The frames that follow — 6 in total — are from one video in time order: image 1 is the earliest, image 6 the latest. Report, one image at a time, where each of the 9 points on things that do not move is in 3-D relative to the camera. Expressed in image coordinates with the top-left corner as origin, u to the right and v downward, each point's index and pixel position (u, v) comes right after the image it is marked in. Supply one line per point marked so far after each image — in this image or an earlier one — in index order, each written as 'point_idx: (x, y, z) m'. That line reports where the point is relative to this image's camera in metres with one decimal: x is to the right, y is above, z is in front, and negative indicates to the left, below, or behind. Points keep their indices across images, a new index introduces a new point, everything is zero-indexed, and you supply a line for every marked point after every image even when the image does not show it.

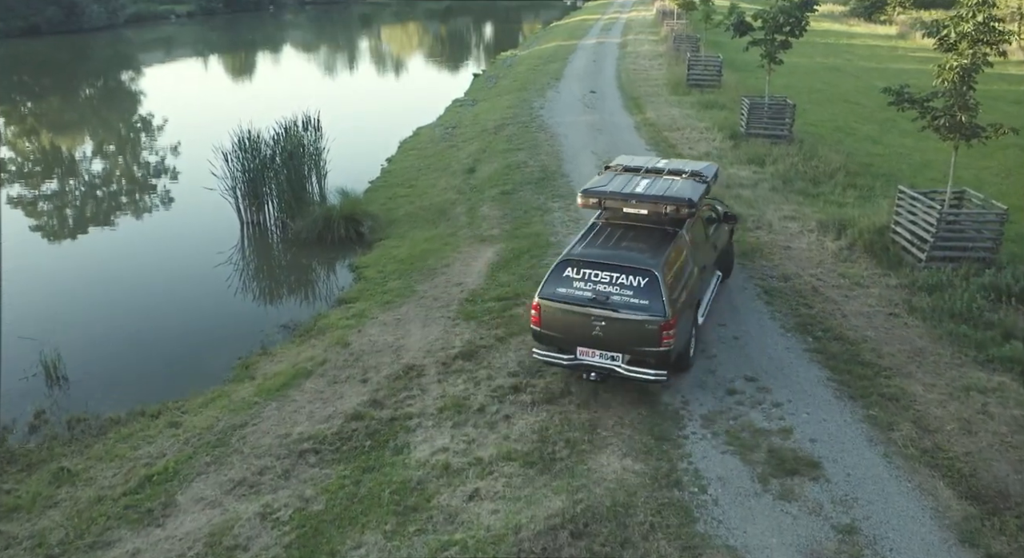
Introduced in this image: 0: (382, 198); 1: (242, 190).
0: (-3.3, +2.1, +19.1) m
1: (-6.4, +2.1, +17.7) m
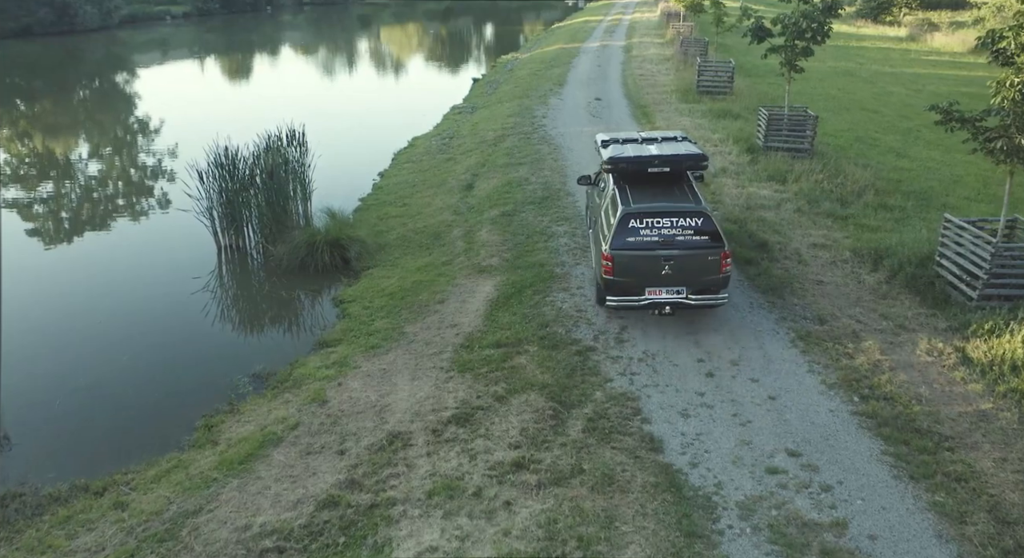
0: (-3.3, +1.4, +17.6) m
1: (-6.4, +1.4, +16.3) m
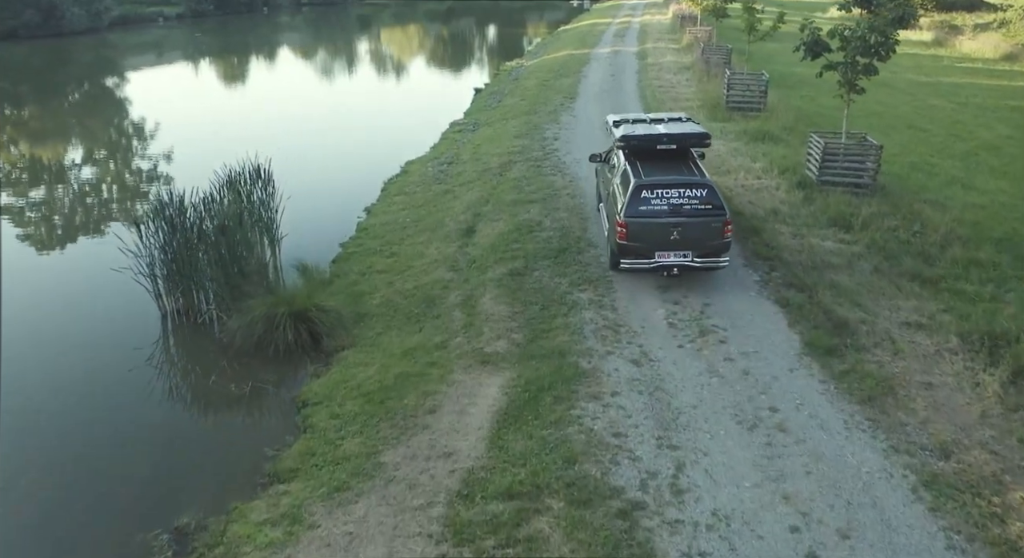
0: (-3.1, +0.1, +14.6) m
1: (-6.2, +0.1, +13.2) m
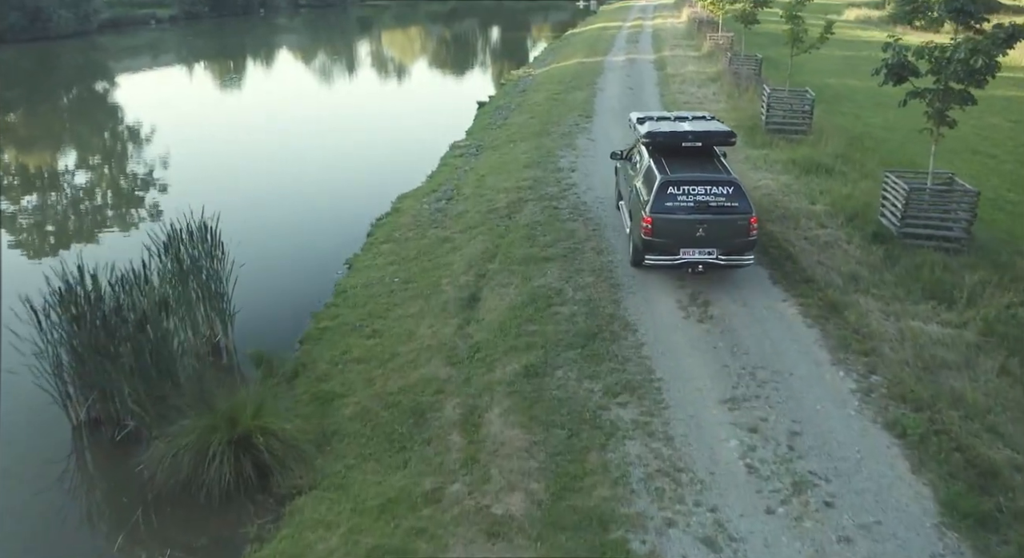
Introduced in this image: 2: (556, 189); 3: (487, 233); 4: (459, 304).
0: (-2.9, -1.3, +11.5) m
1: (-6.0, -1.3, +10.1) m
2: (+1.1, +2.2, +17.9) m
3: (-0.5, +0.9, +15.6) m
4: (-0.9, -0.5, +12.6) m
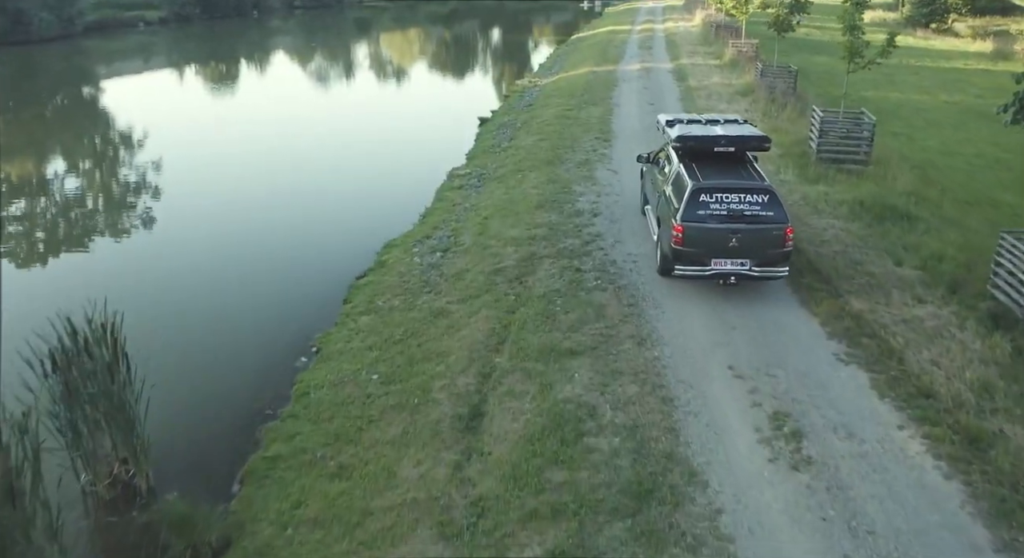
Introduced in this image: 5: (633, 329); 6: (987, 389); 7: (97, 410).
0: (-2.7, -2.7, +8.2) m
1: (-5.8, -2.7, +6.9) m
2: (+1.3, +0.7, +14.7) m
3: (-0.3, -0.5, +12.4) m
4: (-0.7, -1.9, +9.4) m
5: (+1.8, -0.8, +11.2) m
6: (+6.0, -1.4, +9.5) m
7: (-4.4, -1.5, +8.3) m
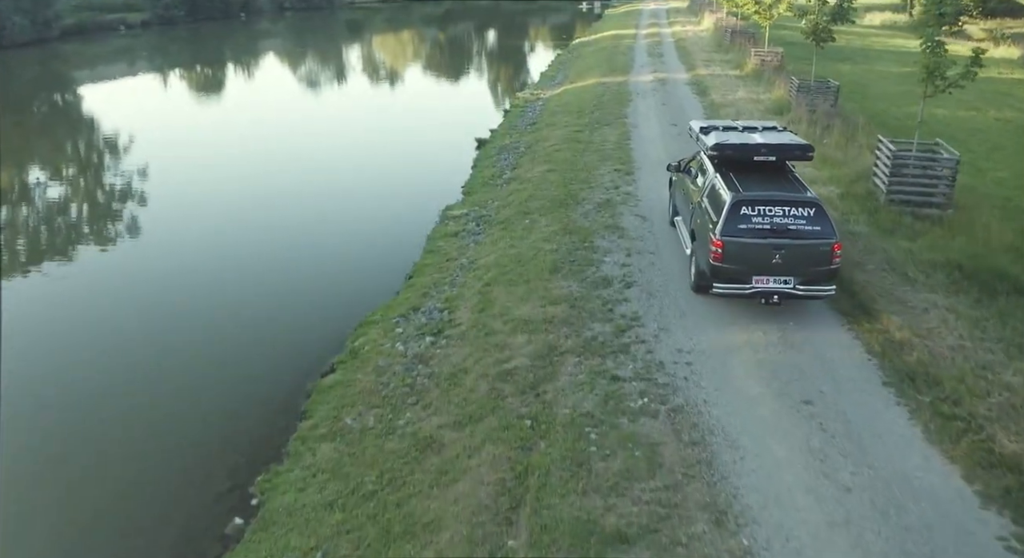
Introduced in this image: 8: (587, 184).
0: (-2.5, -4.2, +4.9) m
1: (-5.6, -4.2, +3.5) m
2: (+1.4, -0.7, +11.3) m
3: (-0.1, -1.9, +9.1) m
4: (-0.5, -3.4, +6.0) m
5: (+2.0, -2.2, +7.9) m
6: (+6.2, -2.9, +6.2) m
7: (-4.2, -3.0, +5.0) m
8: (+1.9, +2.2, +18.1) m
